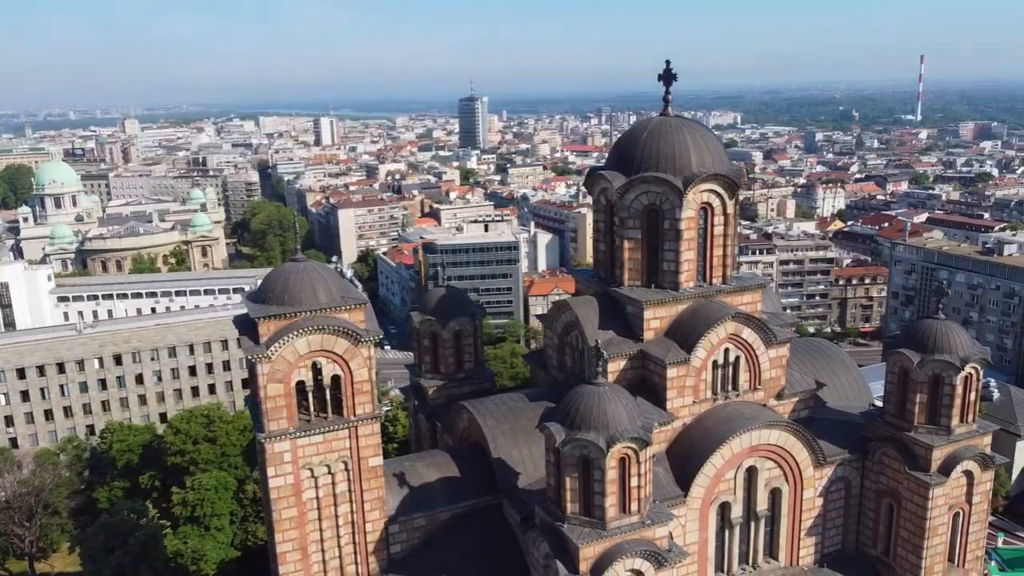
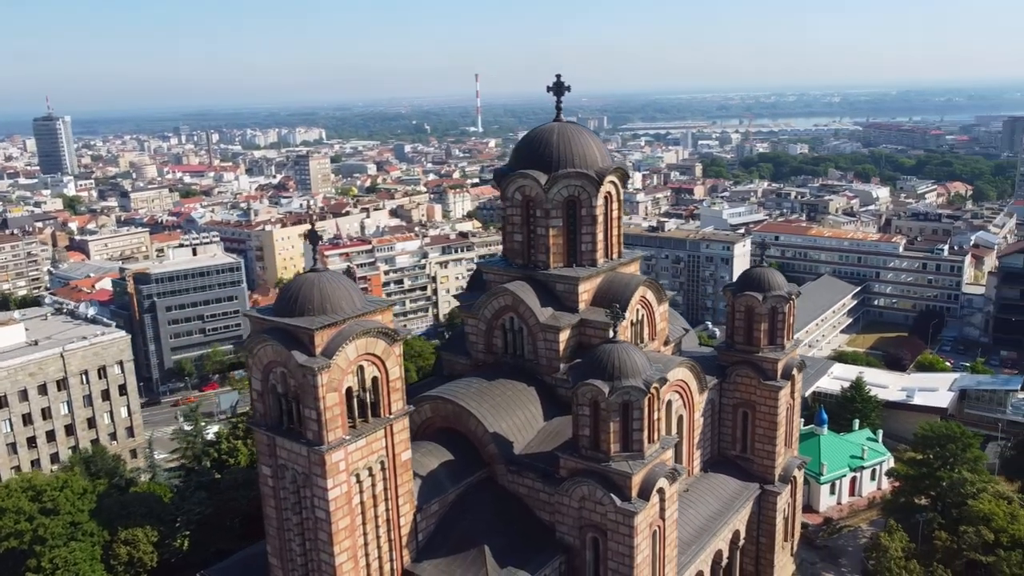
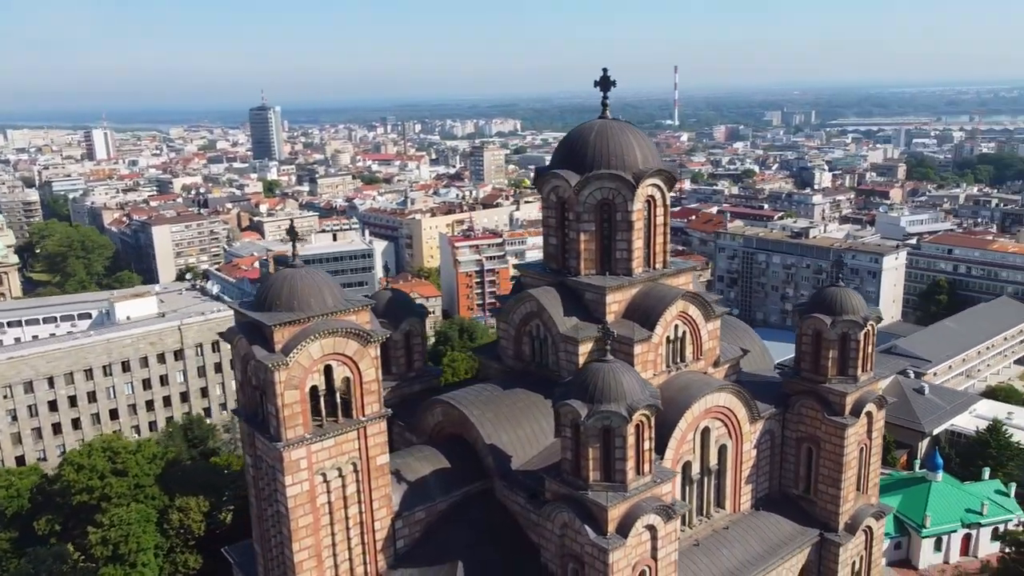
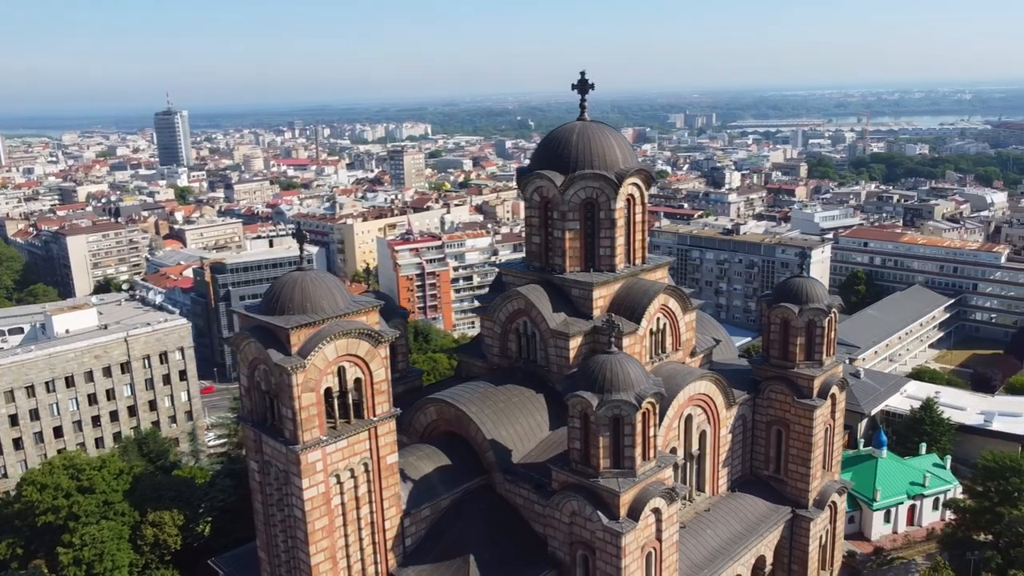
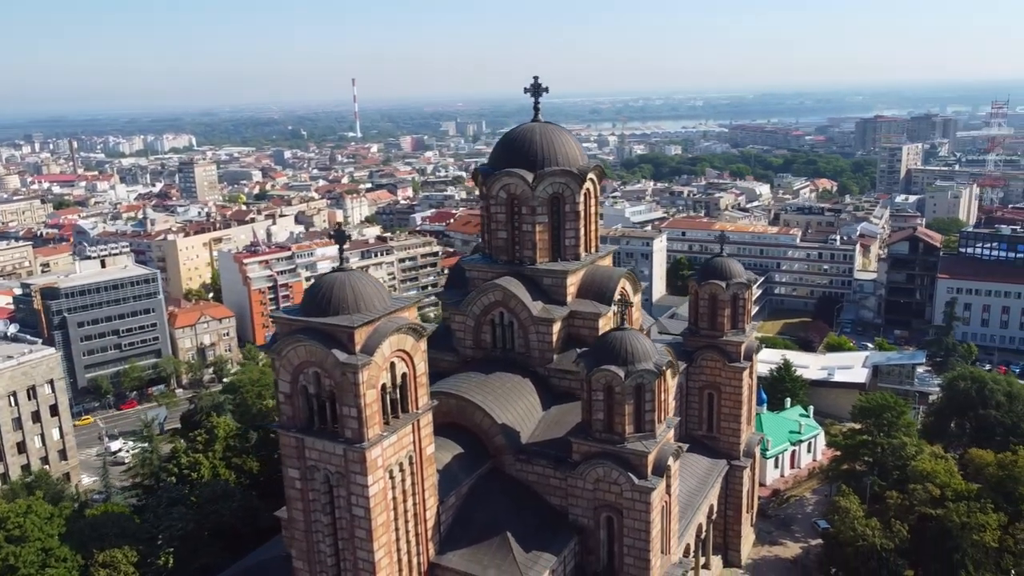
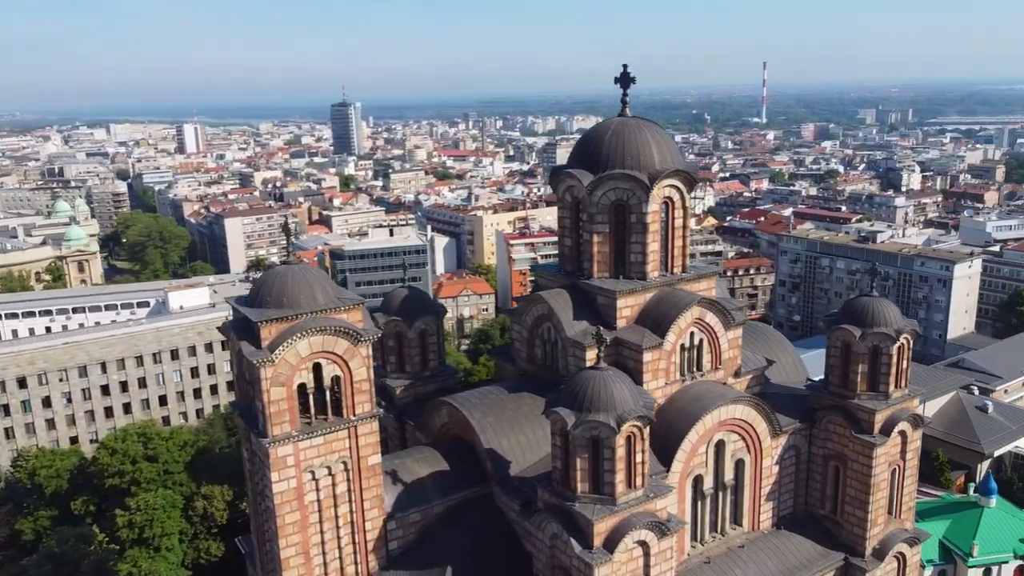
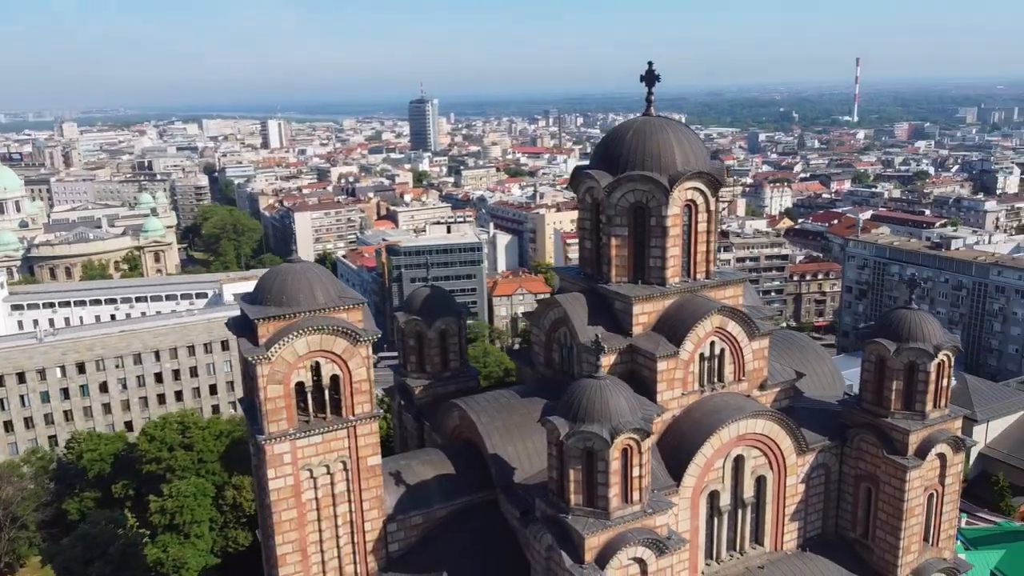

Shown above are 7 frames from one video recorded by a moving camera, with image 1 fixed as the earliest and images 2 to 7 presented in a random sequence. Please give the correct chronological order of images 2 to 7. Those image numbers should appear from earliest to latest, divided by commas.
7, 6, 3, 4, 2, 5
